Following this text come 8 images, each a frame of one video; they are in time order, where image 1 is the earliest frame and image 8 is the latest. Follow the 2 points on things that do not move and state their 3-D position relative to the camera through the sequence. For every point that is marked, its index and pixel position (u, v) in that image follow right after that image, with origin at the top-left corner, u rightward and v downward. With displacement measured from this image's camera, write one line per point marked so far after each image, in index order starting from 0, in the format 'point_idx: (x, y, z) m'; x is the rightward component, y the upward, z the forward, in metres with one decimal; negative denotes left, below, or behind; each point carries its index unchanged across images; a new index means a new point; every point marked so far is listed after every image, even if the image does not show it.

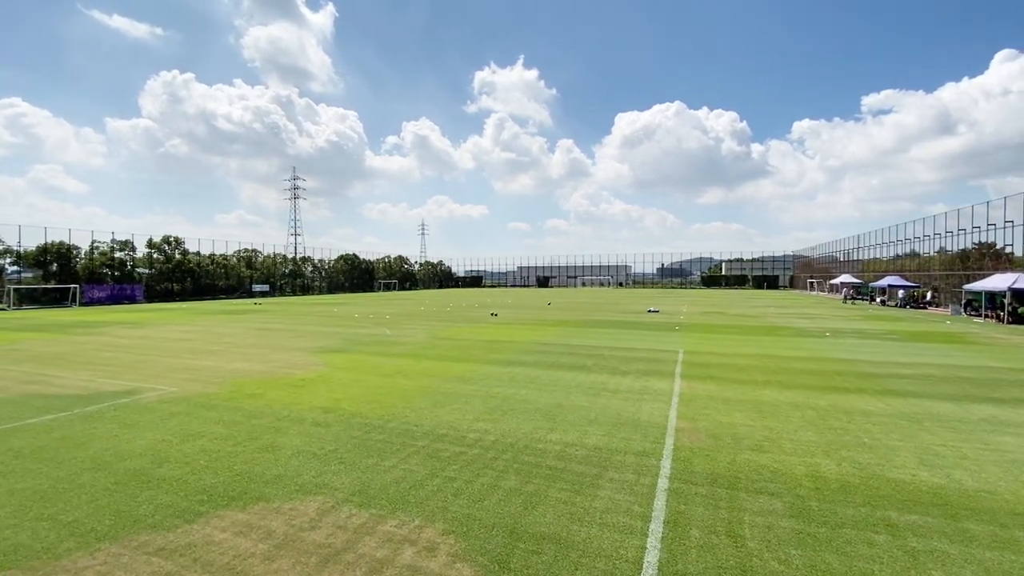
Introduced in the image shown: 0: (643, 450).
0: (+1.7, -2.0, +6.1) m
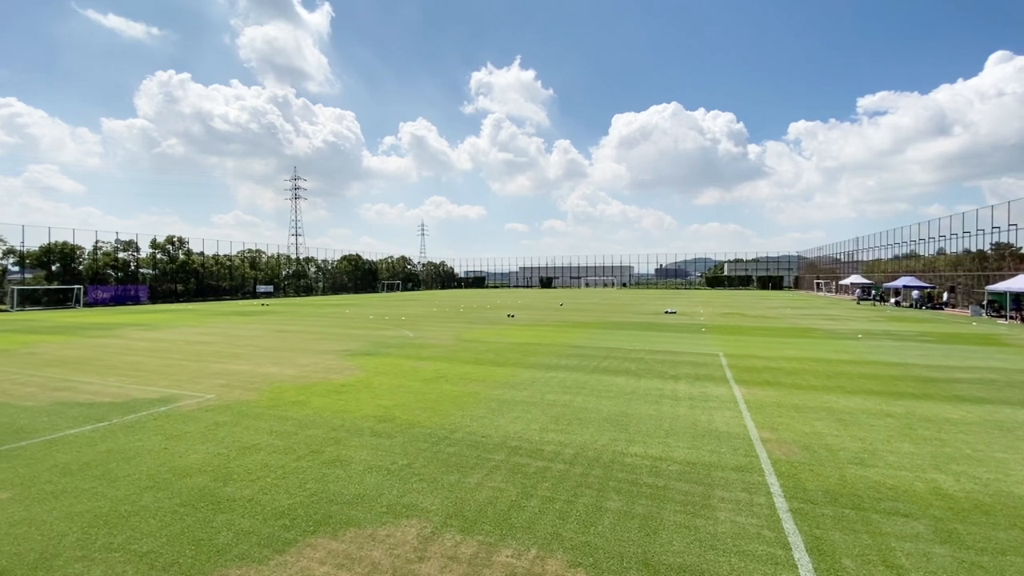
0: (+2.7, -2.1, +5.7) m
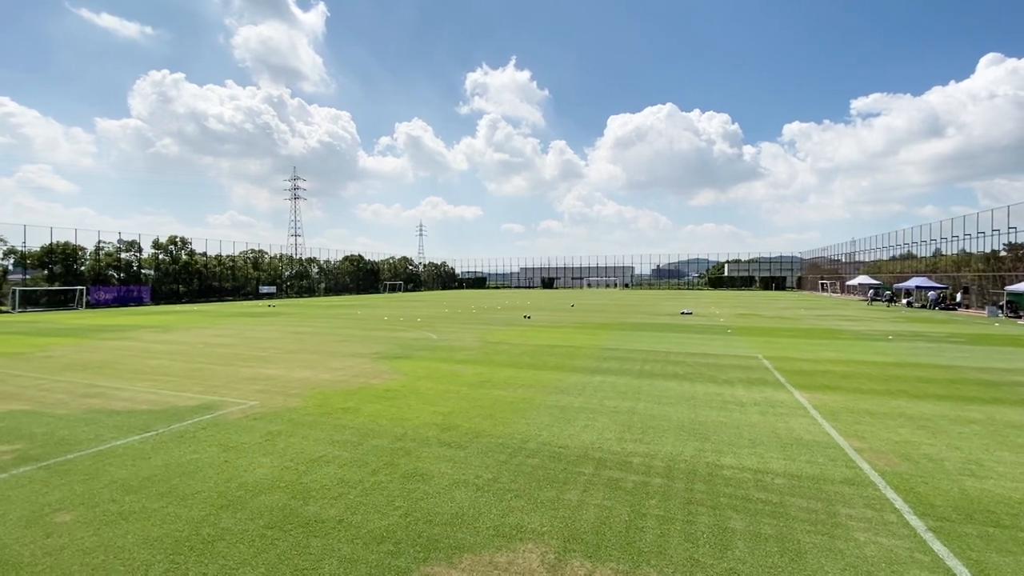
0: (+3.7, -2.1, +5.3) m
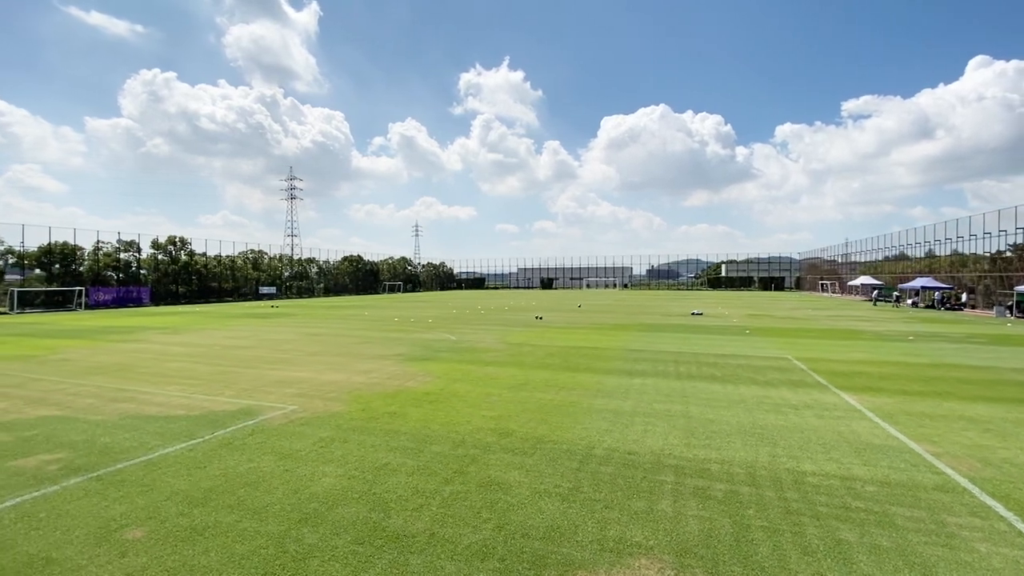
0: (+4.5, -2.1, +5.2) m
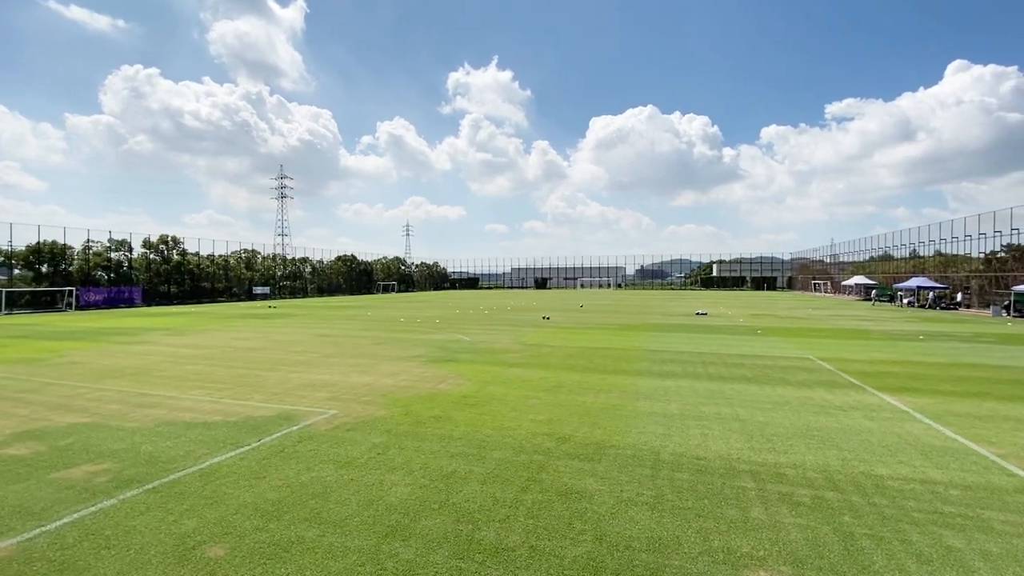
0: (+5.3, -2.1, +5.1) m
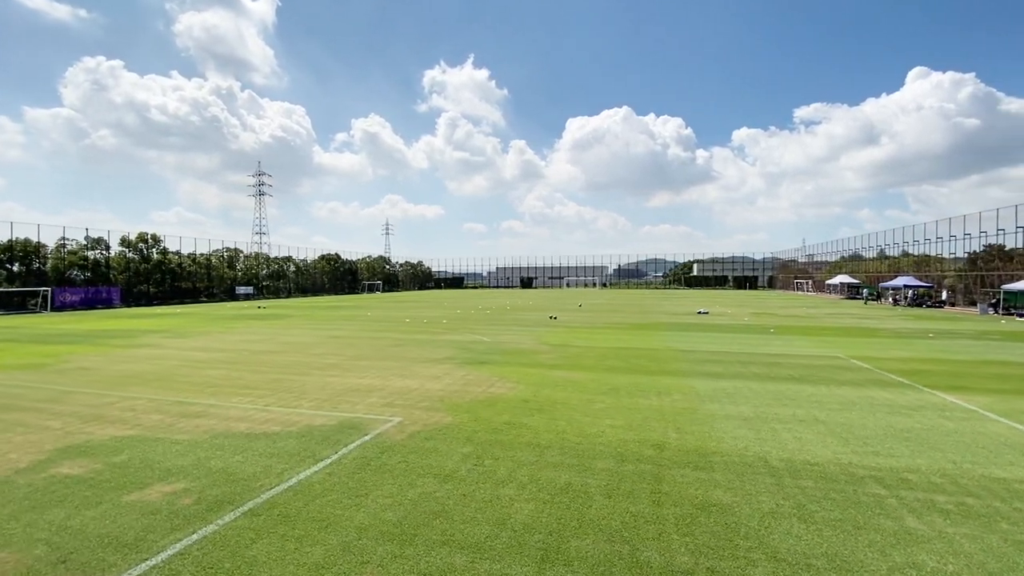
0: (+6.5, -2.1, +5.0) m
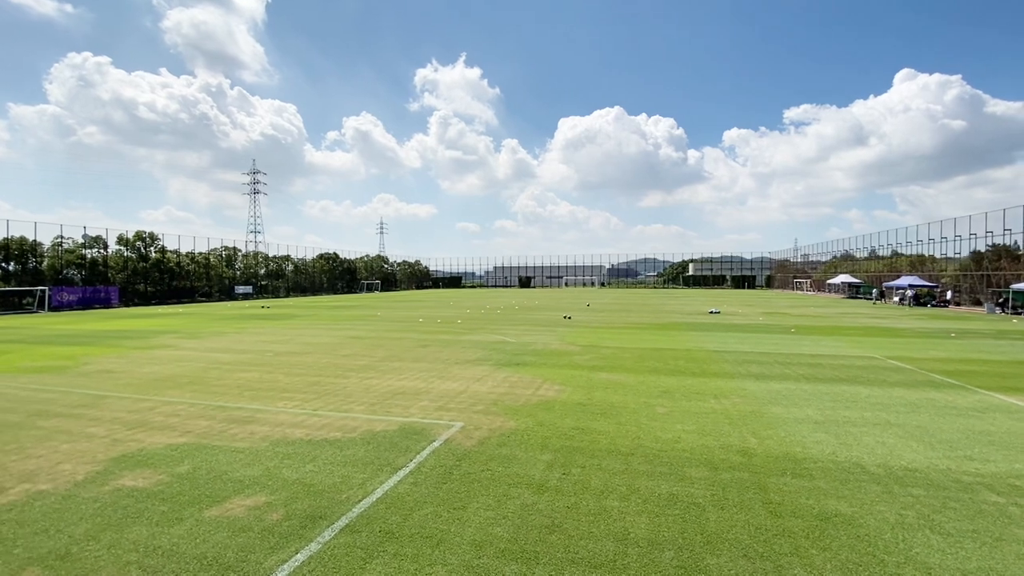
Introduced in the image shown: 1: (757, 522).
0: (+7.5, -2.1, +4.9) m
1: (+2.1, -2.0, +4.2) m
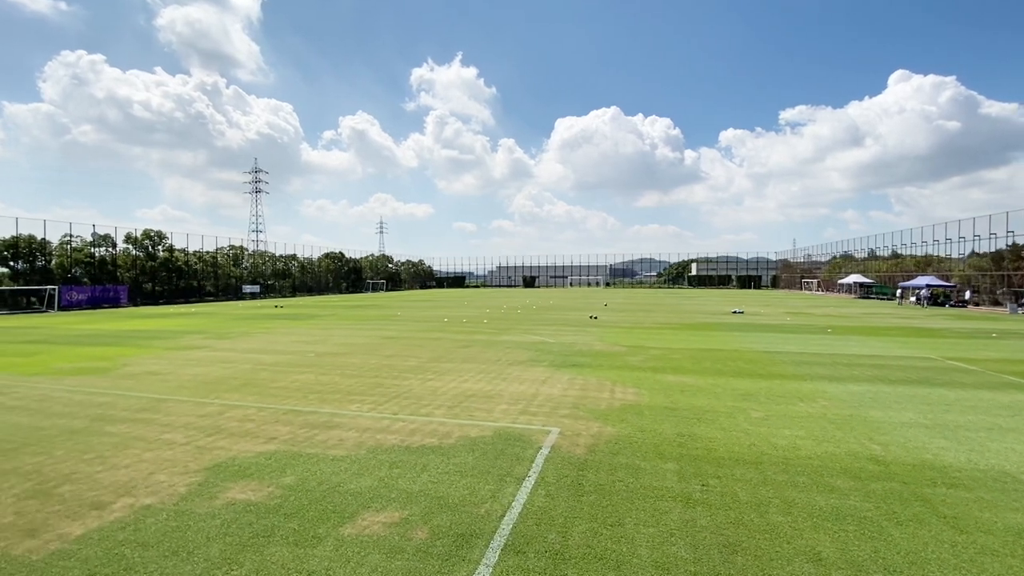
0: (+8.8, -2.0, +4.6) m
1: (+3.4, -2.0, +3.9) m
